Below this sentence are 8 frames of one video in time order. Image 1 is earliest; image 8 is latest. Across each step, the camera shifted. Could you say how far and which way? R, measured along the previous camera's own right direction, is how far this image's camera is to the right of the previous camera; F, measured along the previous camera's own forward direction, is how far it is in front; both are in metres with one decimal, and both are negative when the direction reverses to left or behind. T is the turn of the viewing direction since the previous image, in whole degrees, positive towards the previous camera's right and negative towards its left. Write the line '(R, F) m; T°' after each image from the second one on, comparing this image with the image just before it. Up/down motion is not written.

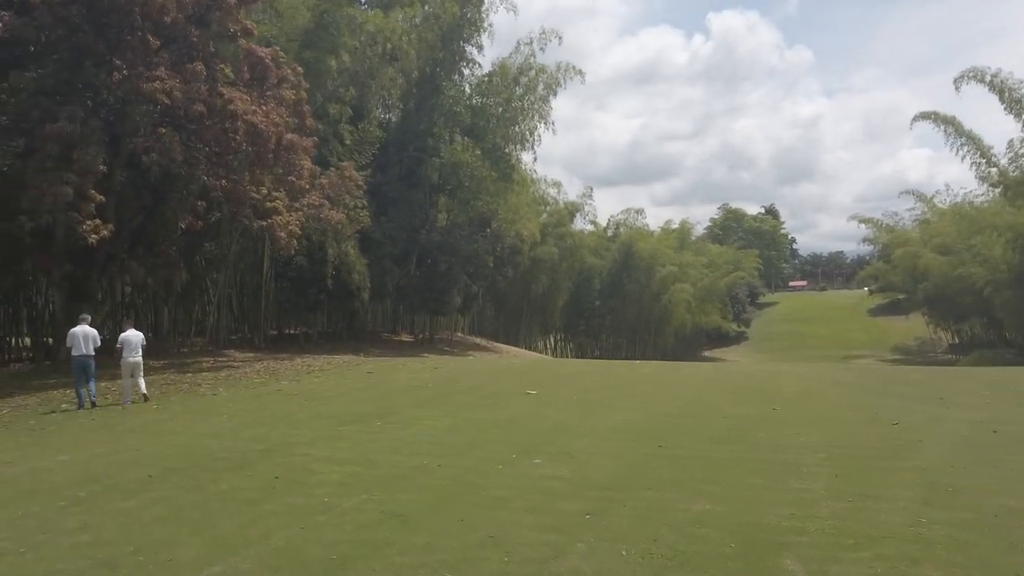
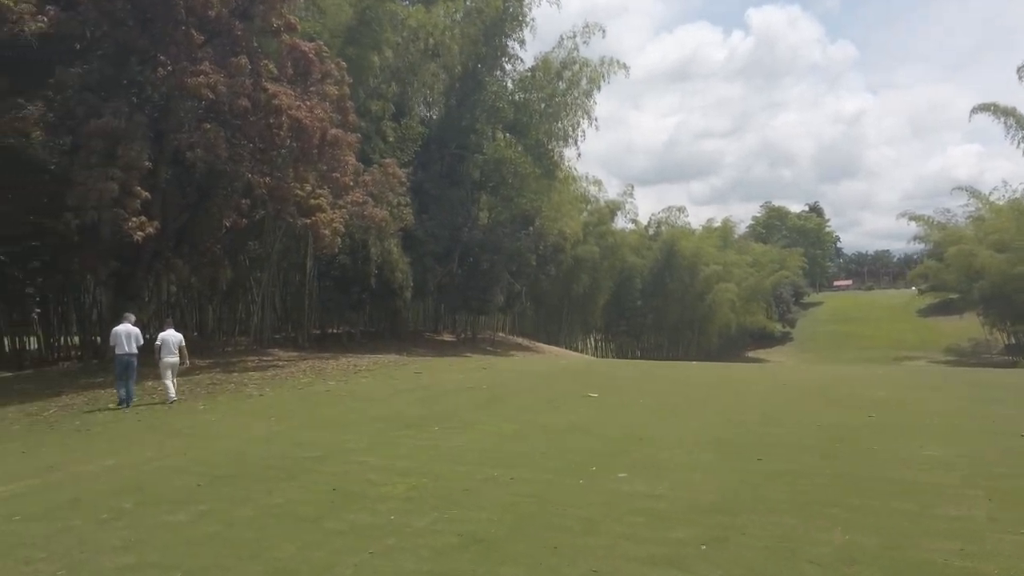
(-0.3, +0.6) m; -3°
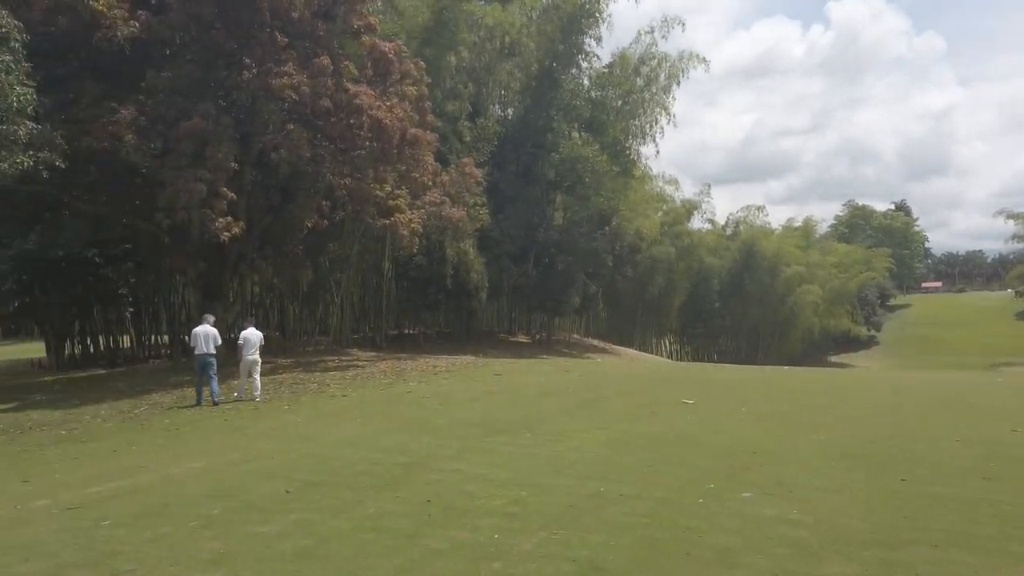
(-0.3, +0.4) m; -5°
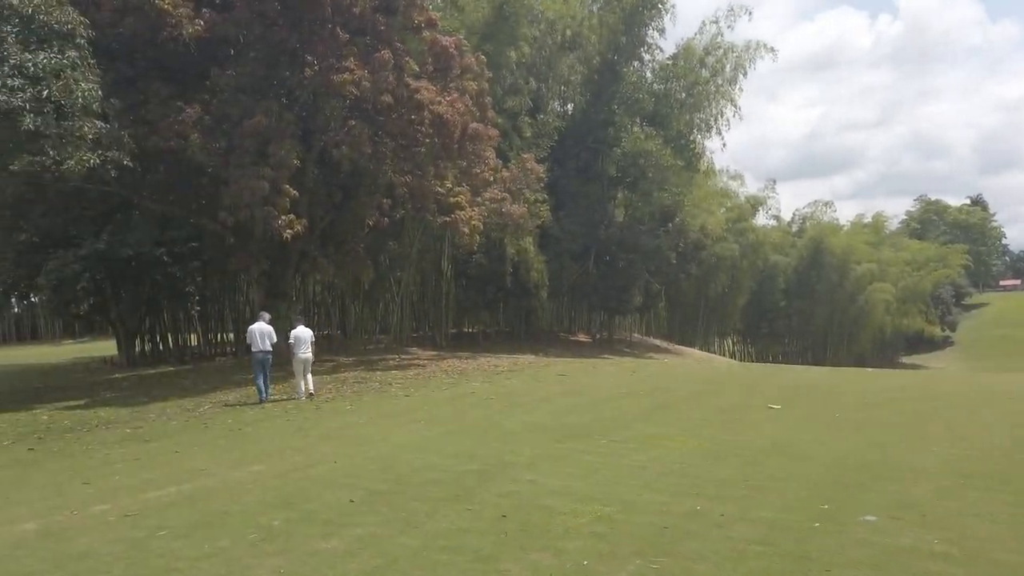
(-0.2, +0.5) m; -4°
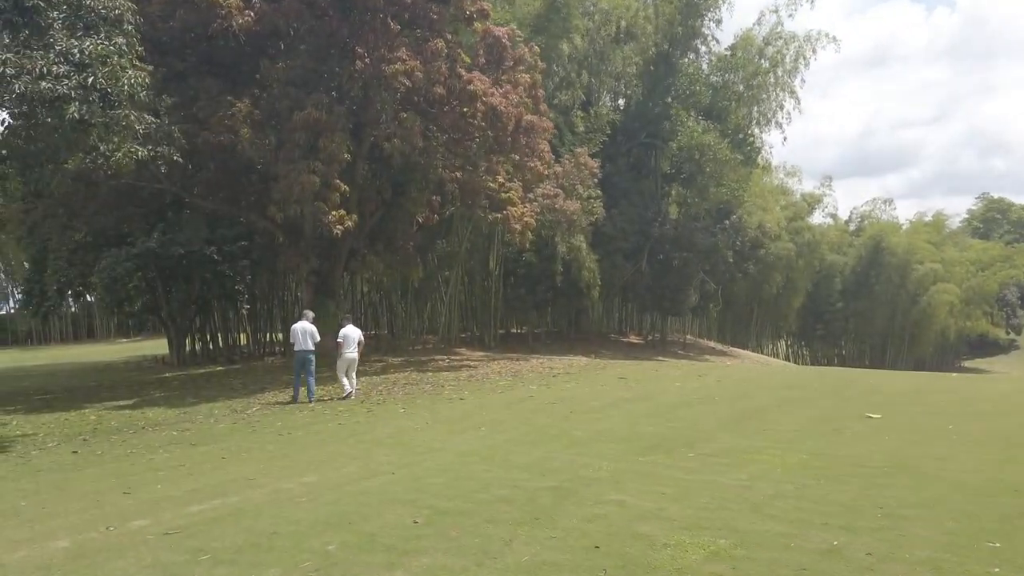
(-0.3, +0.7) m; -3°
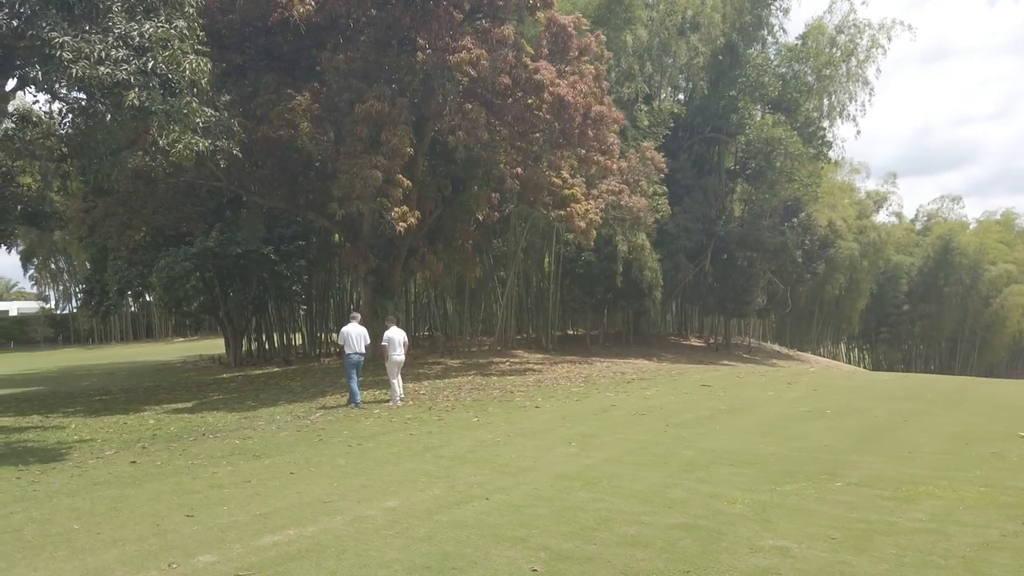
(-0.5, +0.8) m; -3°
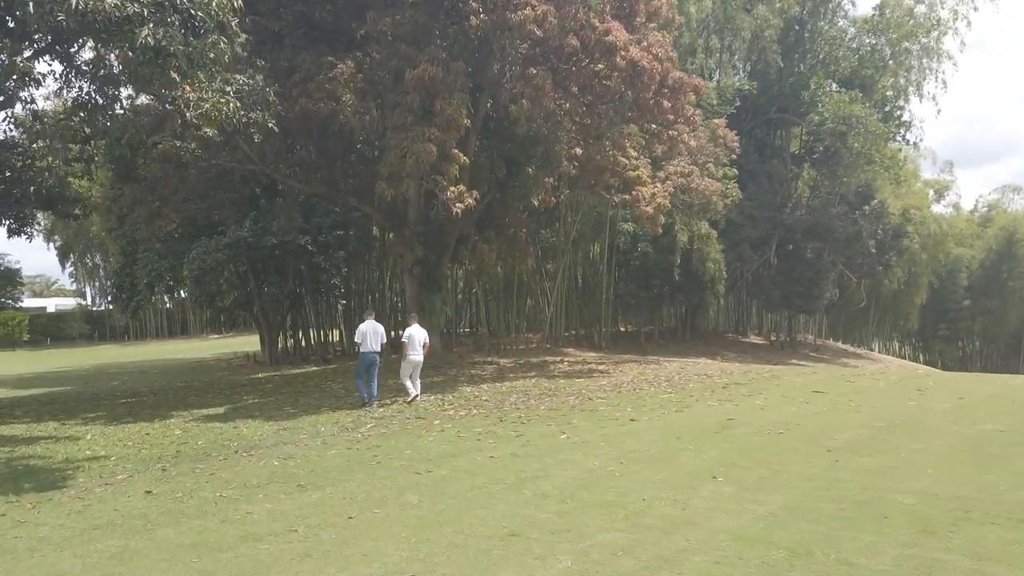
(-0.7, +1.8) m; -2°
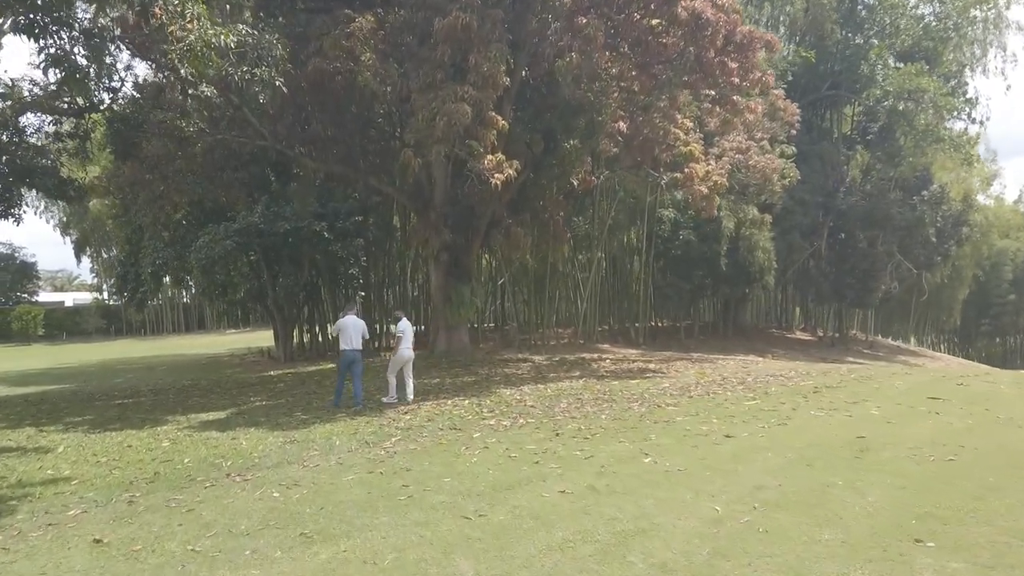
(-0.4, +1.8) m; -1°
